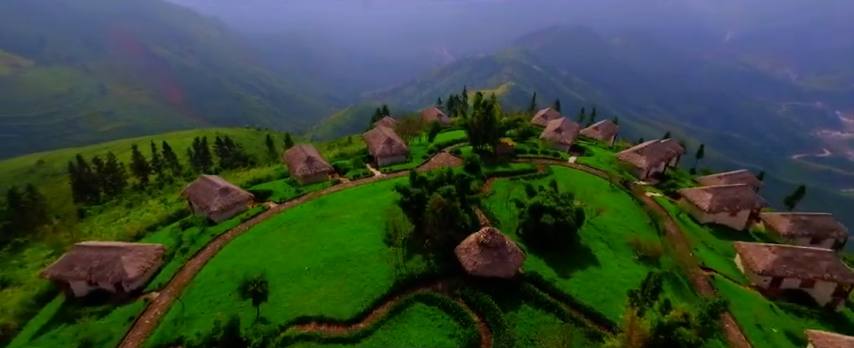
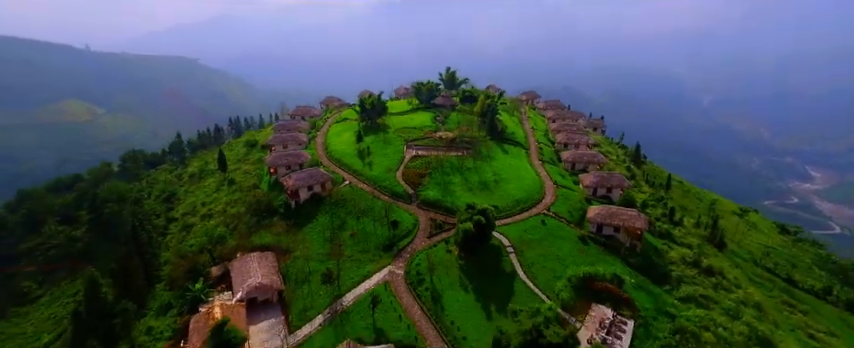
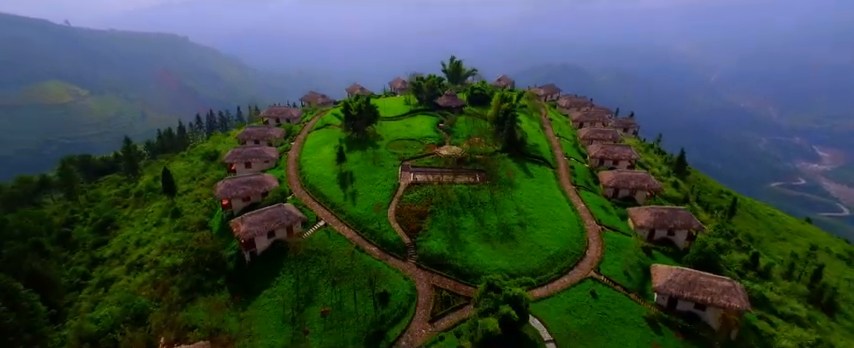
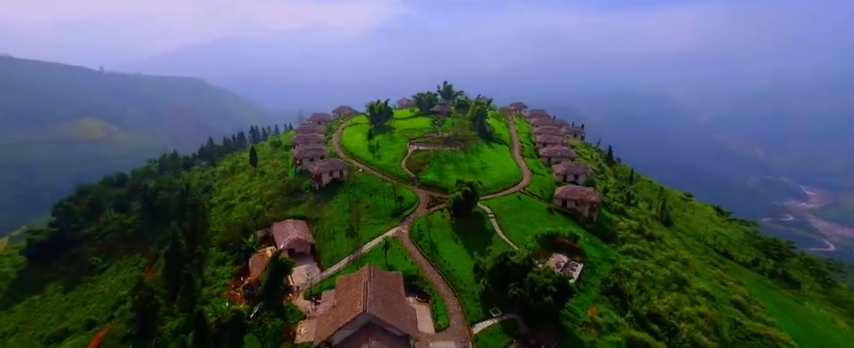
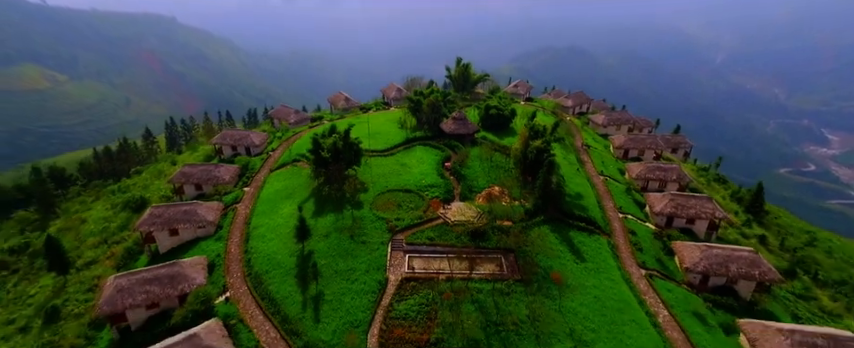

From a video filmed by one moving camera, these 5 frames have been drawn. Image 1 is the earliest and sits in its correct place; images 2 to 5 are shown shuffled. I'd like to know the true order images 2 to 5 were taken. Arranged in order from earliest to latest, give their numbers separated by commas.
5, 3, 2, 4
